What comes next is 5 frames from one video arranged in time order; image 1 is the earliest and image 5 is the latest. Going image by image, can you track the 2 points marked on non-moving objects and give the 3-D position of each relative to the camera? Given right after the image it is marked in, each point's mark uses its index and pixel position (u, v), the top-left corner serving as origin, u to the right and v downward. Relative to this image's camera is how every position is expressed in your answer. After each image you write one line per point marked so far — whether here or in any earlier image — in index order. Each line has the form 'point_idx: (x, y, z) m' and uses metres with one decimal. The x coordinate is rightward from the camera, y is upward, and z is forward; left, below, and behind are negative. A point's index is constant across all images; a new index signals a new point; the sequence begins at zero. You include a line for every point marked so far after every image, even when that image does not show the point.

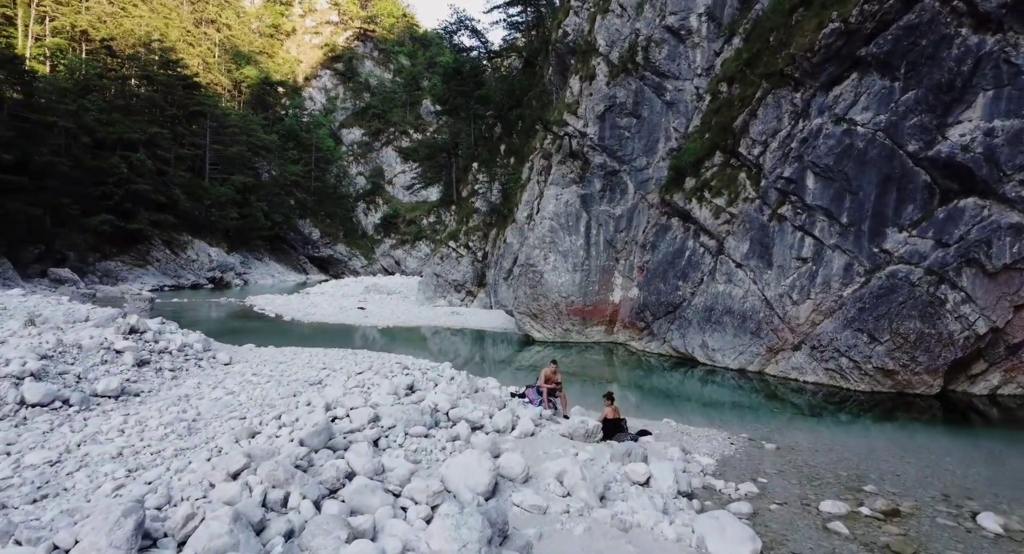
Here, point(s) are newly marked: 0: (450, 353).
0: (-2.1, -2.6, +18.9) m
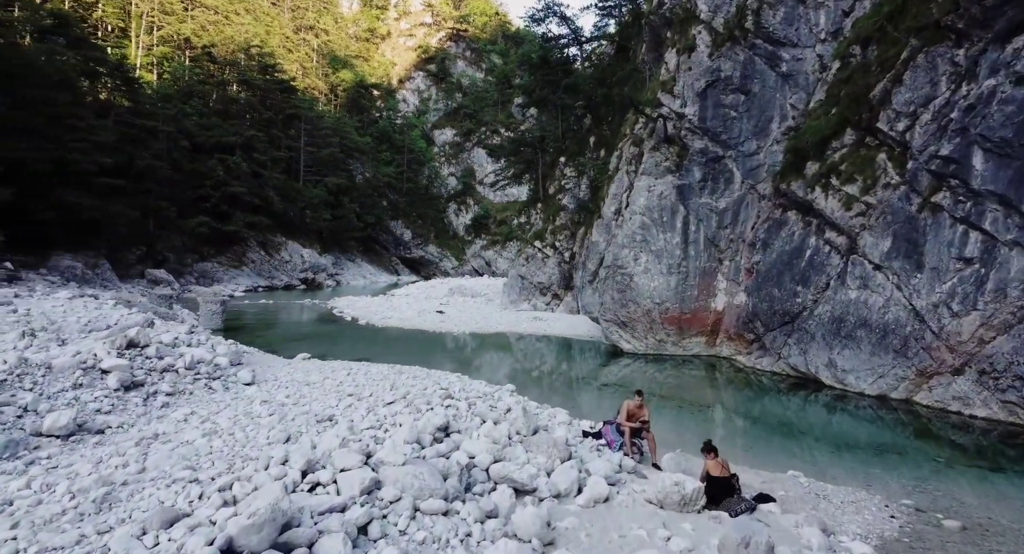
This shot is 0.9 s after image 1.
0: (+0.6, -2.7, +17.3) m
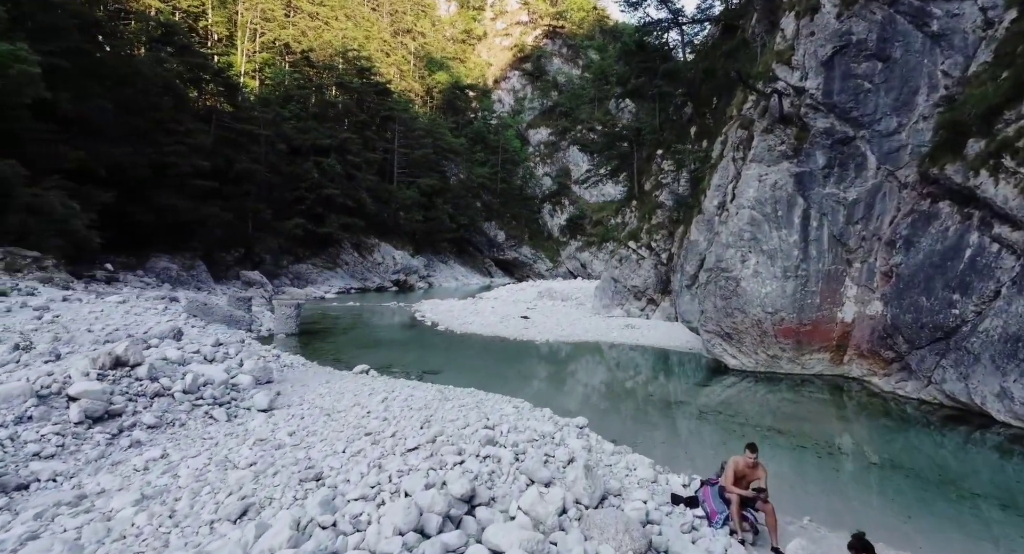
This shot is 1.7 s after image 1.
0: (+2.9, -2.8, +15.3) m
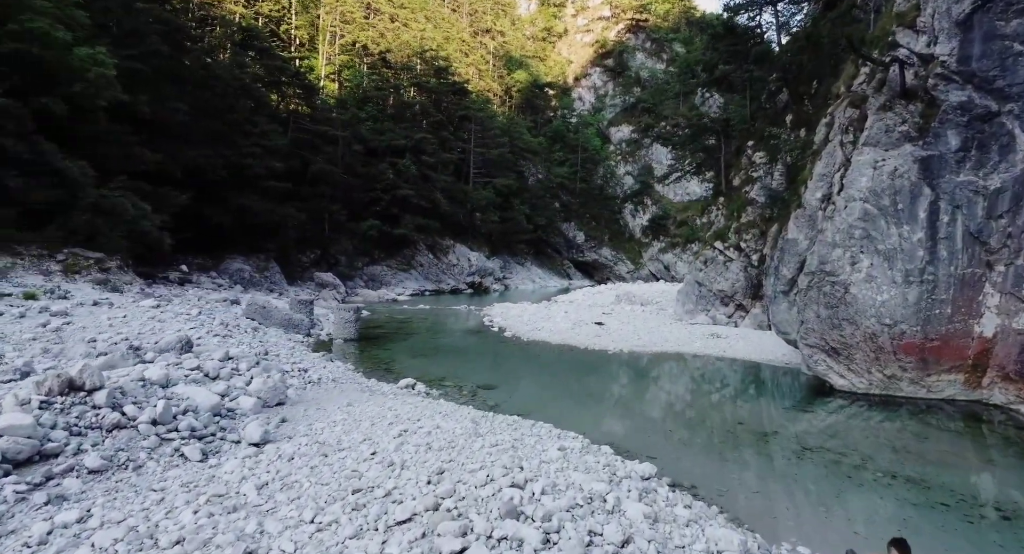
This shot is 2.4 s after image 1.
0: (+4.6, -2.9, +13.5) m
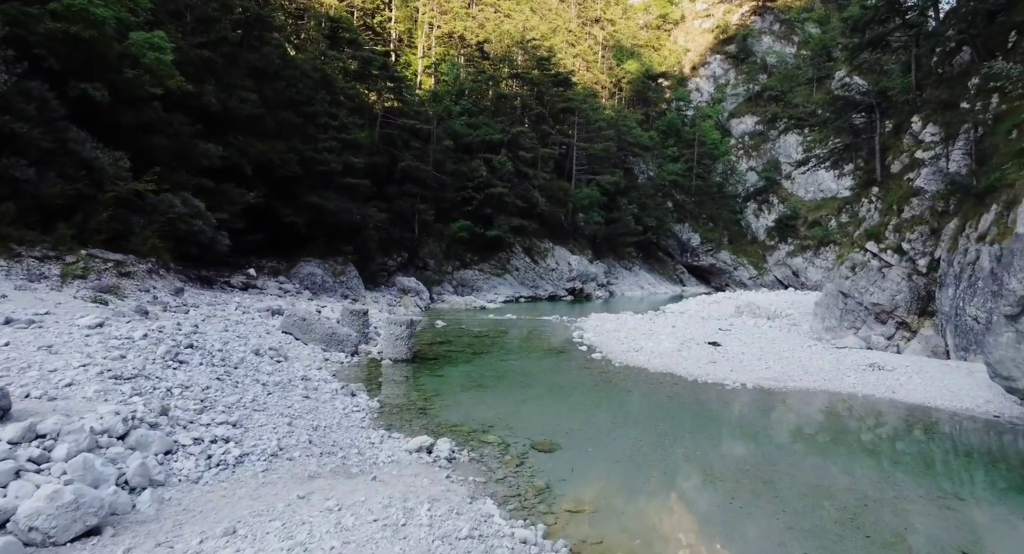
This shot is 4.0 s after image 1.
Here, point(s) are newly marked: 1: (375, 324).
0: (+5.9, -3.1, +9.1) m
1: (-3.8, -1.4, +16.1) m
